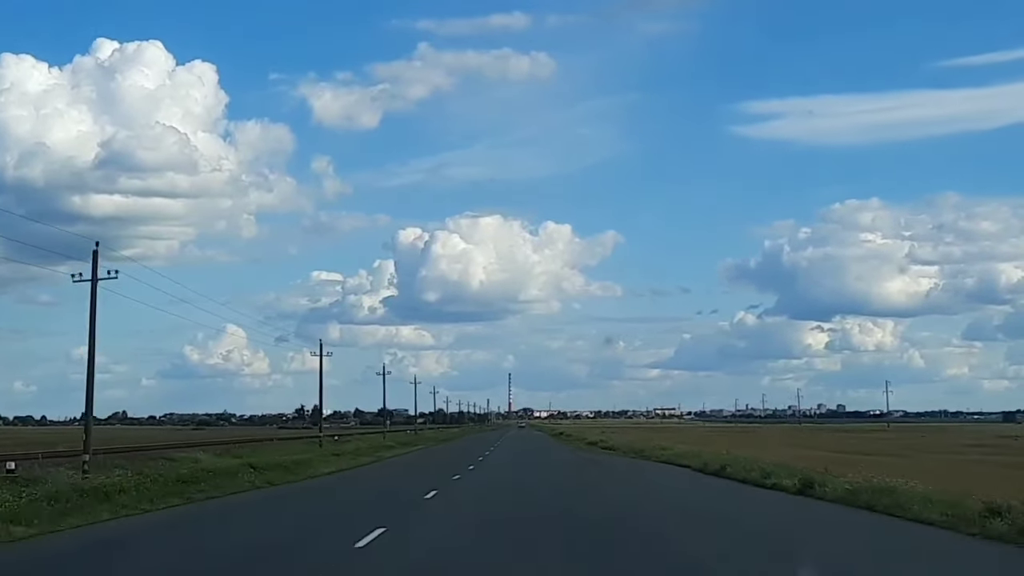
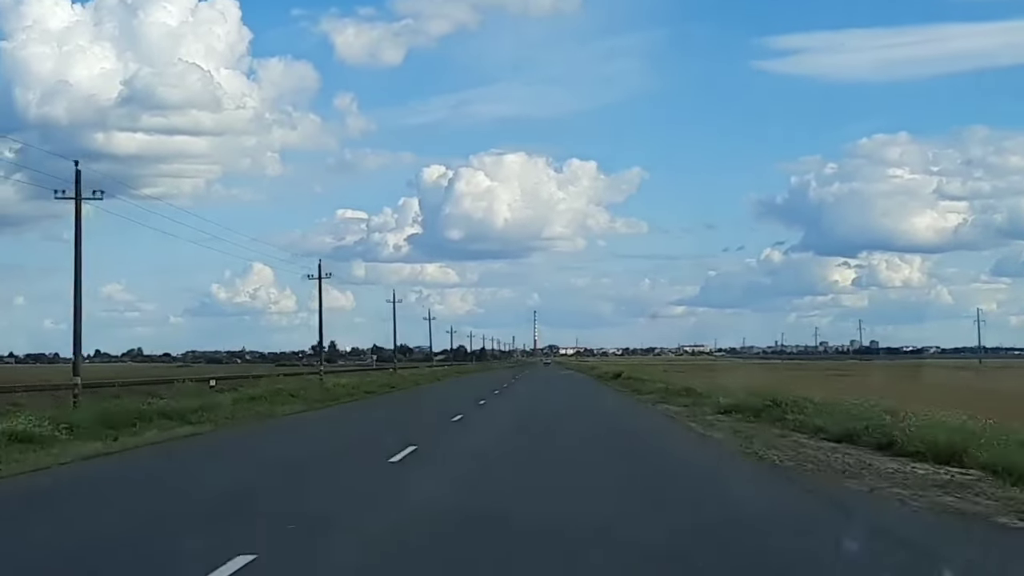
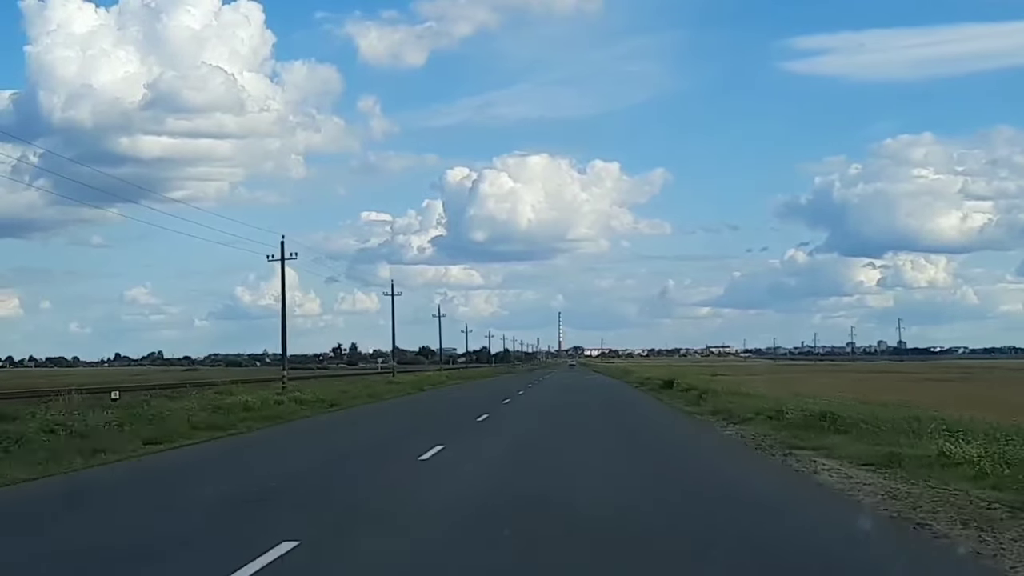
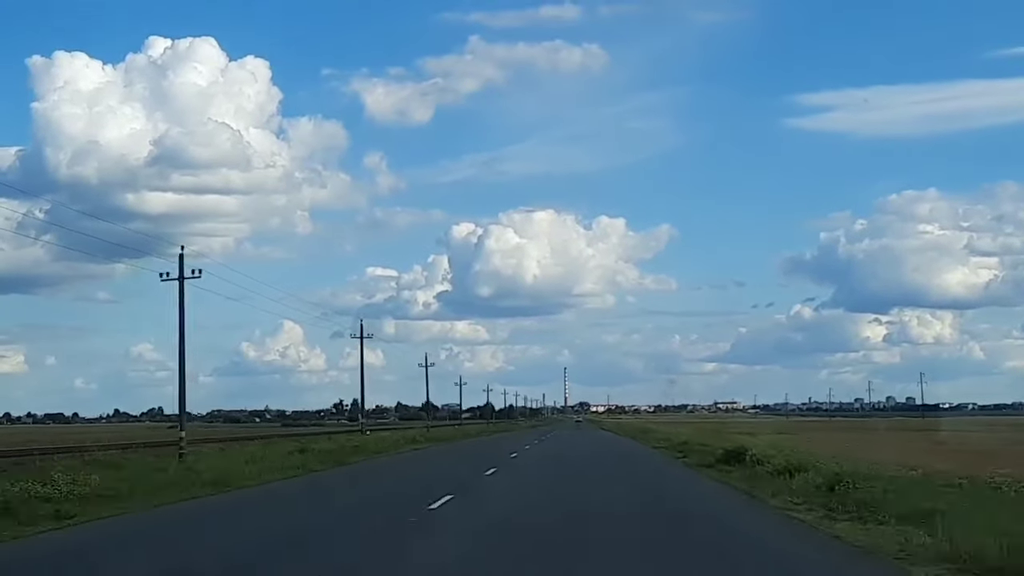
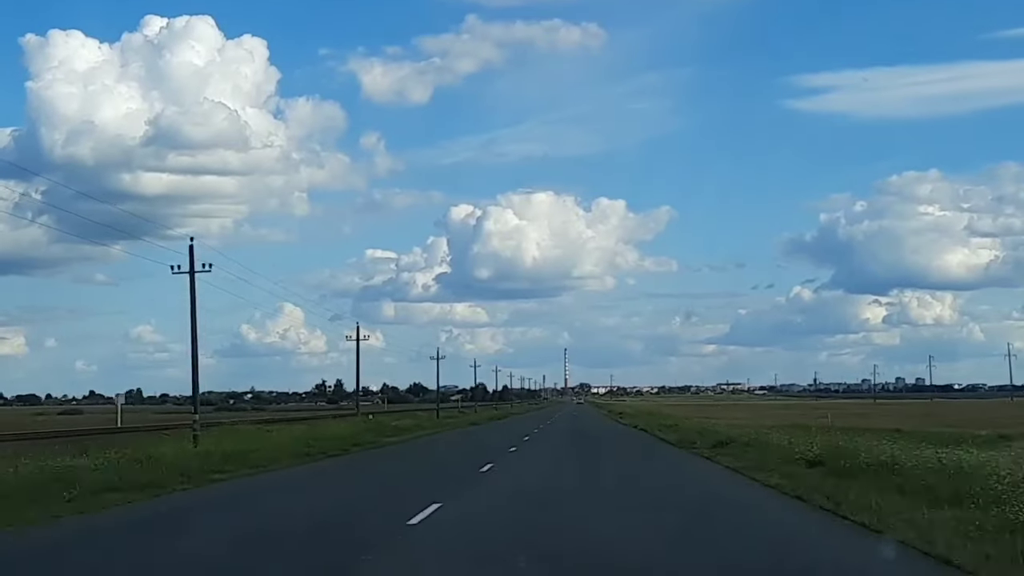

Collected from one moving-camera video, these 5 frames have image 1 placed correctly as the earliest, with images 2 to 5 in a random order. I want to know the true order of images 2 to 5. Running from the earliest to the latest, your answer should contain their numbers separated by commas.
2, 3, 4, 5
